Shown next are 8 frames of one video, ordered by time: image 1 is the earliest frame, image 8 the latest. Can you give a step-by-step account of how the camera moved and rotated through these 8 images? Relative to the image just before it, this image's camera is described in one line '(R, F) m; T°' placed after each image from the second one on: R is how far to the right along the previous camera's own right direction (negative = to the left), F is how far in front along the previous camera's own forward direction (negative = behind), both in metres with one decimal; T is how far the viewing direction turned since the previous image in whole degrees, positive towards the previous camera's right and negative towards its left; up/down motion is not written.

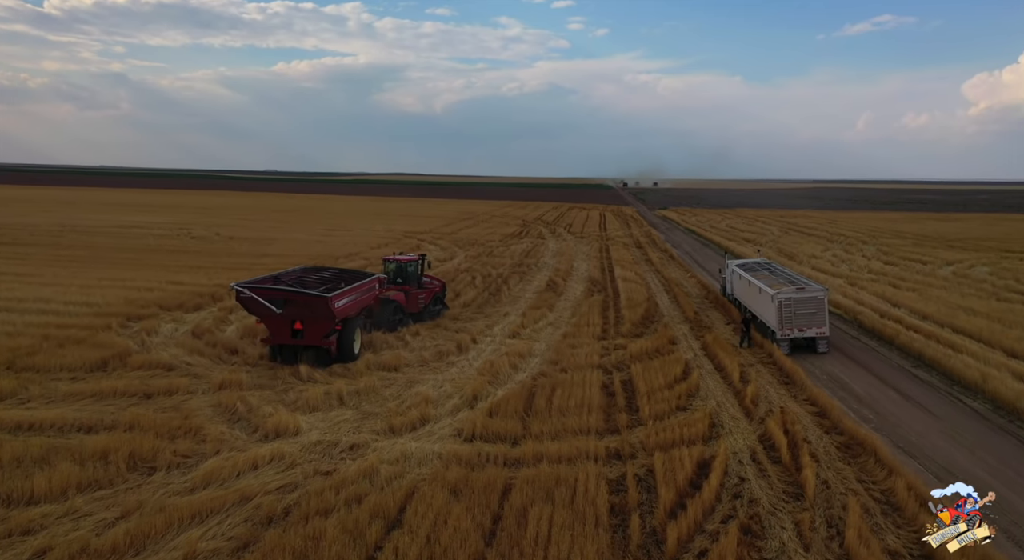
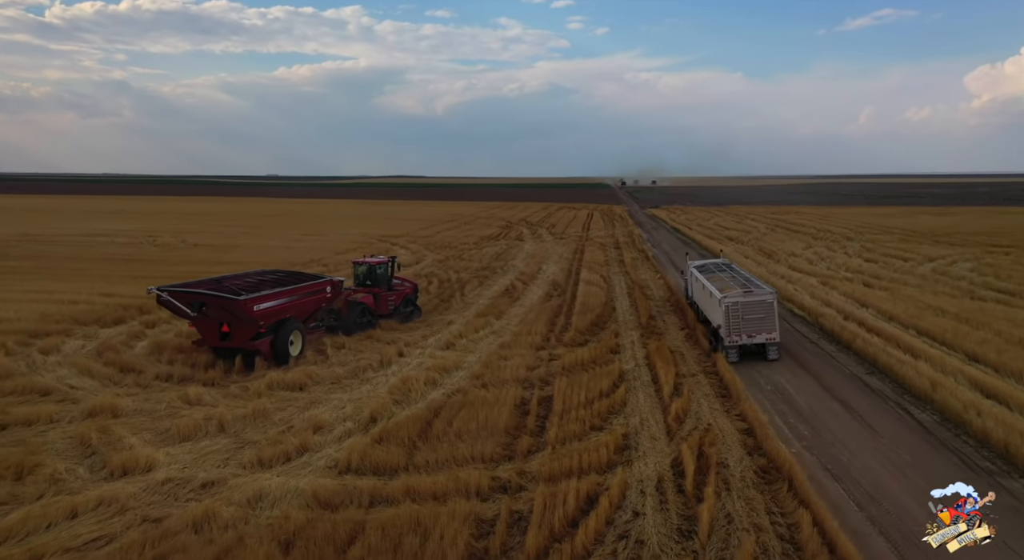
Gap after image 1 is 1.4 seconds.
(+1.5, +1.0) m; 0°
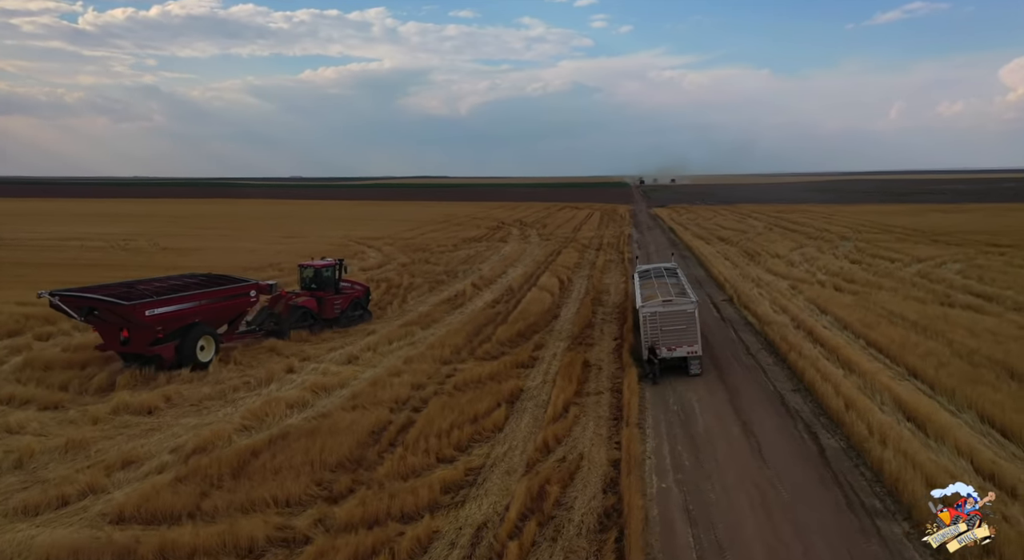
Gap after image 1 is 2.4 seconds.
(+2.4, +1.2) m; -1°
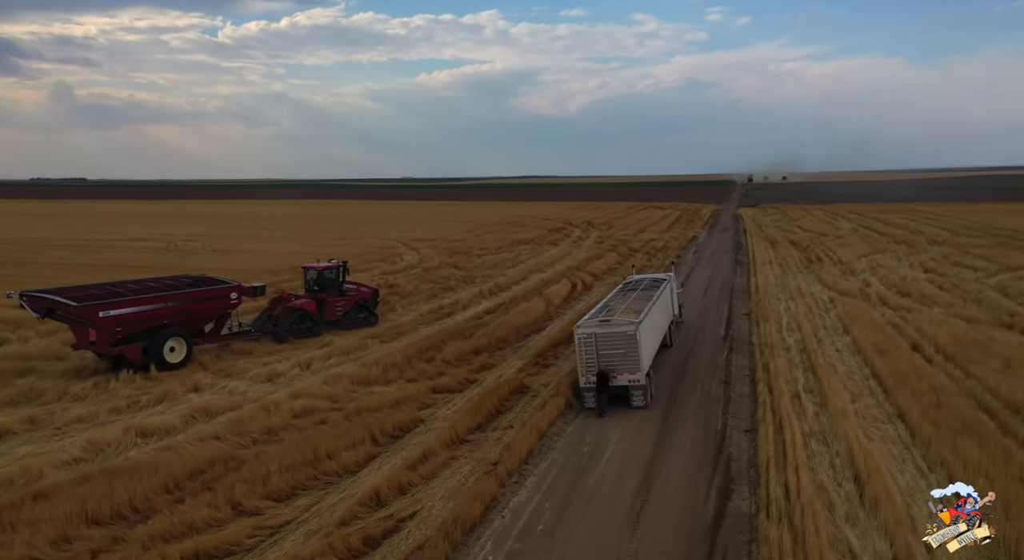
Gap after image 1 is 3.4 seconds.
(+3.4, +1.8) m; -7°
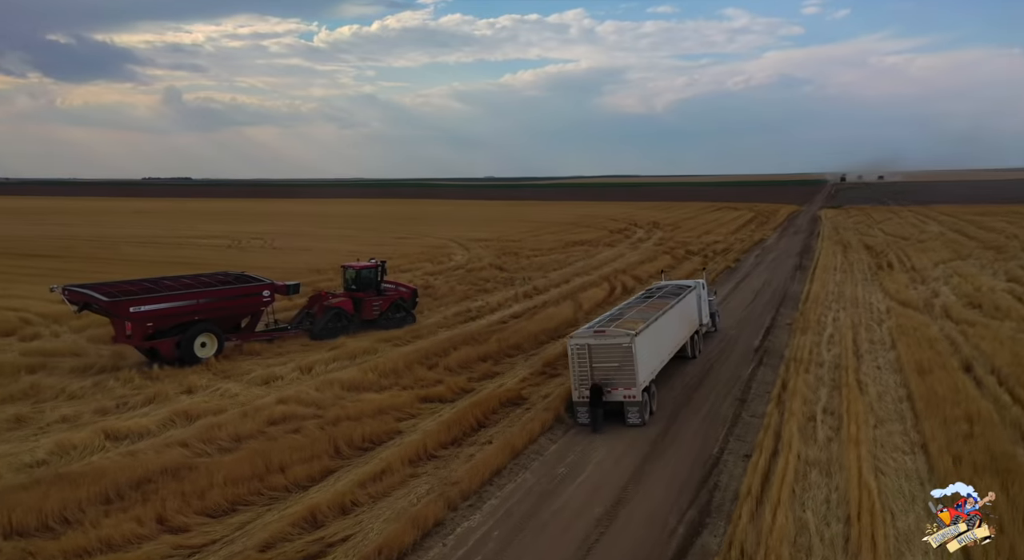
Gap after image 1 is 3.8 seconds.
(+1.6, +0.7) m; -6°
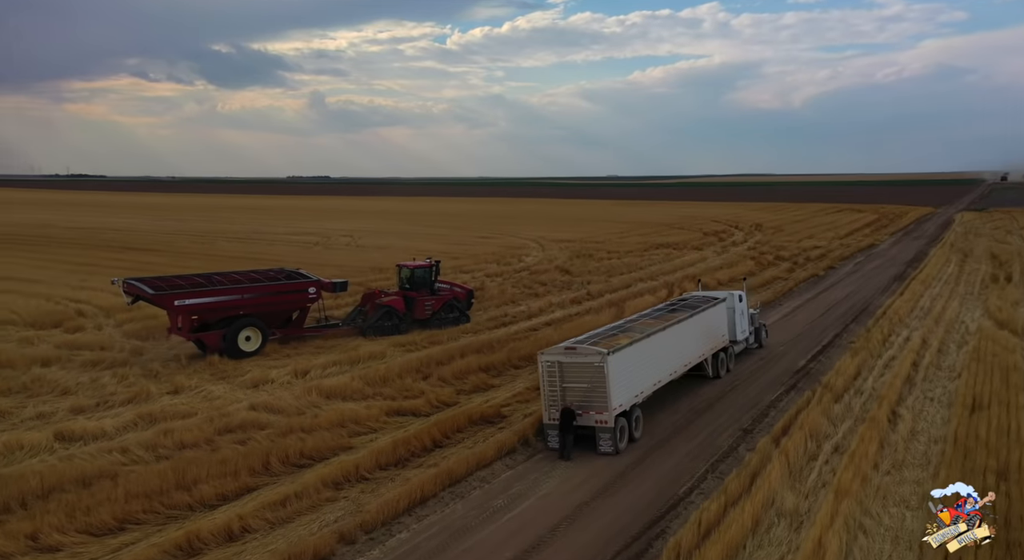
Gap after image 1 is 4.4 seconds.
(+2.5, +1.1) m; -9°
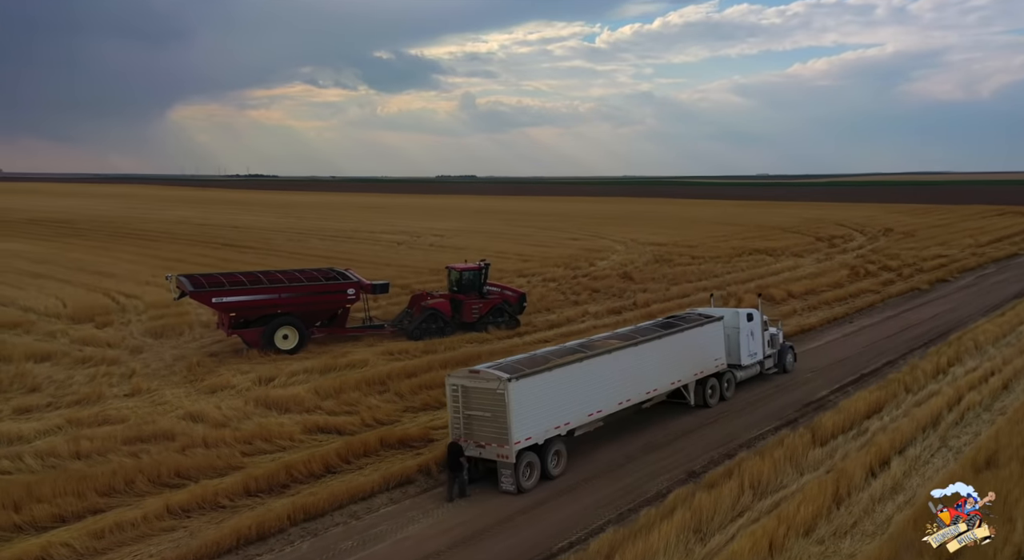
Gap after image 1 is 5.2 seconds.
(+3.5, +1.5) m; -10°
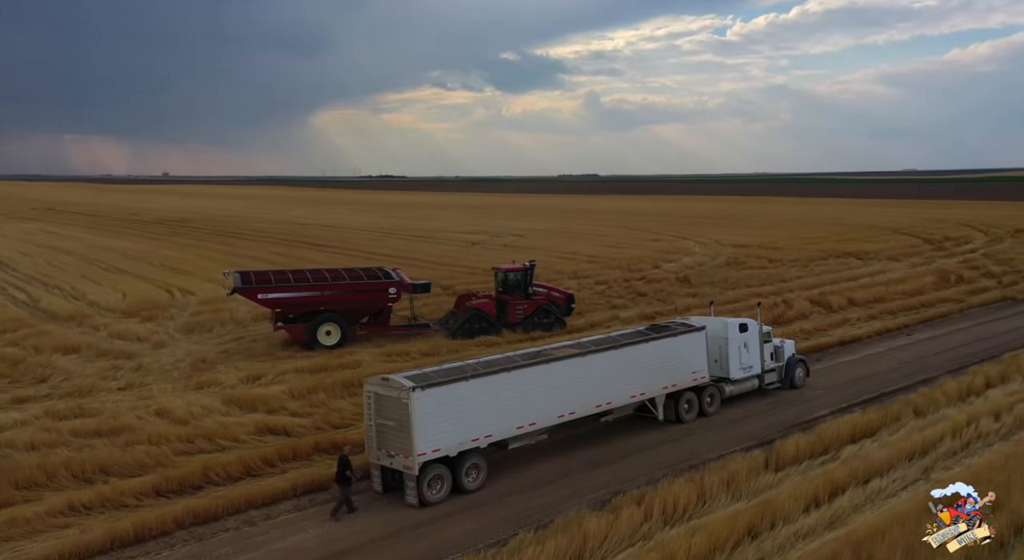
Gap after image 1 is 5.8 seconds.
(+3.0, +0.6) m; -9°
